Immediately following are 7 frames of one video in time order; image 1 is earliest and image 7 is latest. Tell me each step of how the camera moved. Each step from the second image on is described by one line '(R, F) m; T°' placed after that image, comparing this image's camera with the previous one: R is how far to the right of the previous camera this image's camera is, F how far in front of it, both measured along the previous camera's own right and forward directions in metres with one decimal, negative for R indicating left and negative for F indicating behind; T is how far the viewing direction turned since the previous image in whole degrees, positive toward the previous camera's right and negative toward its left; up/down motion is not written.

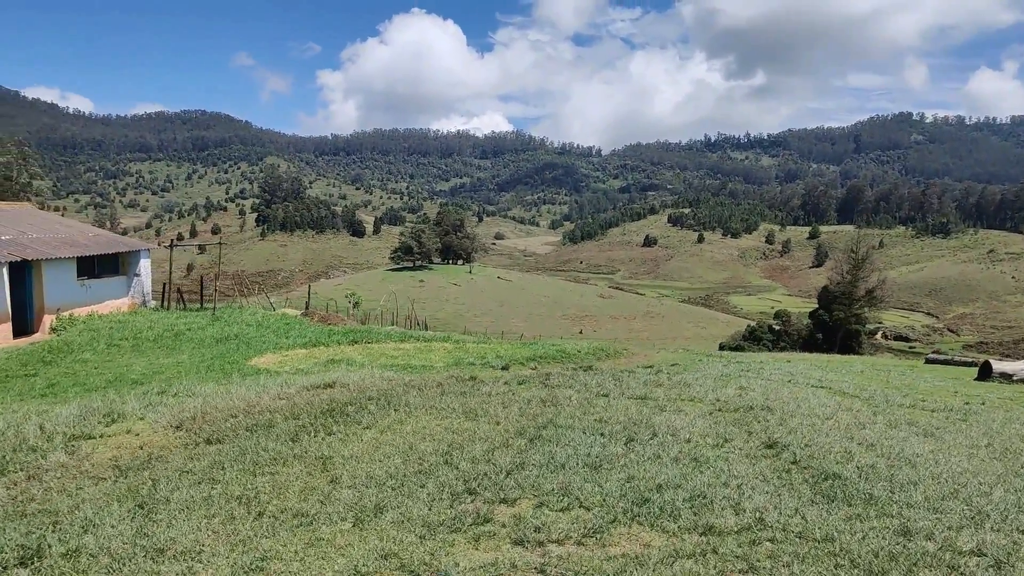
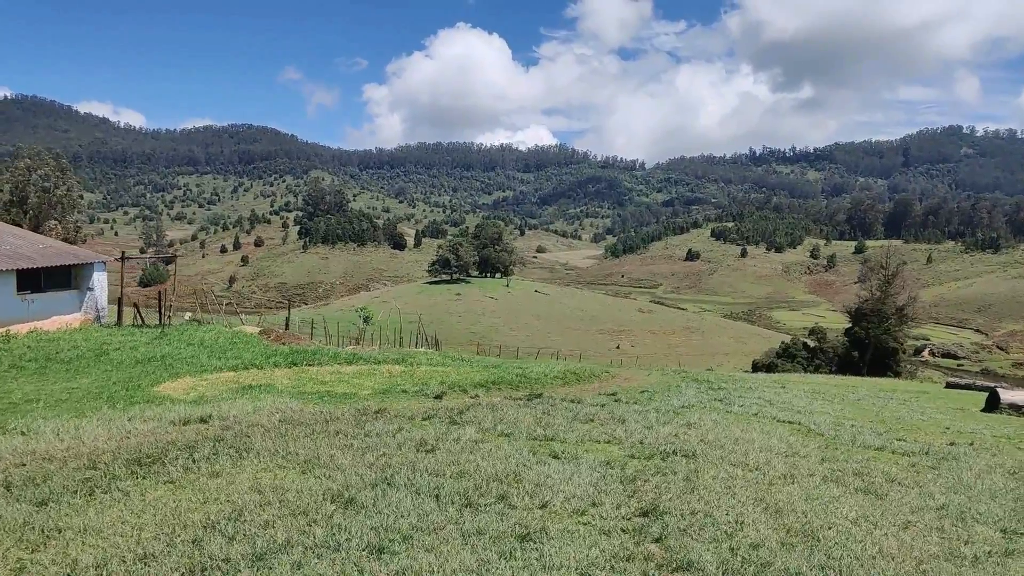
(+1.9, +1.4) m; -3°
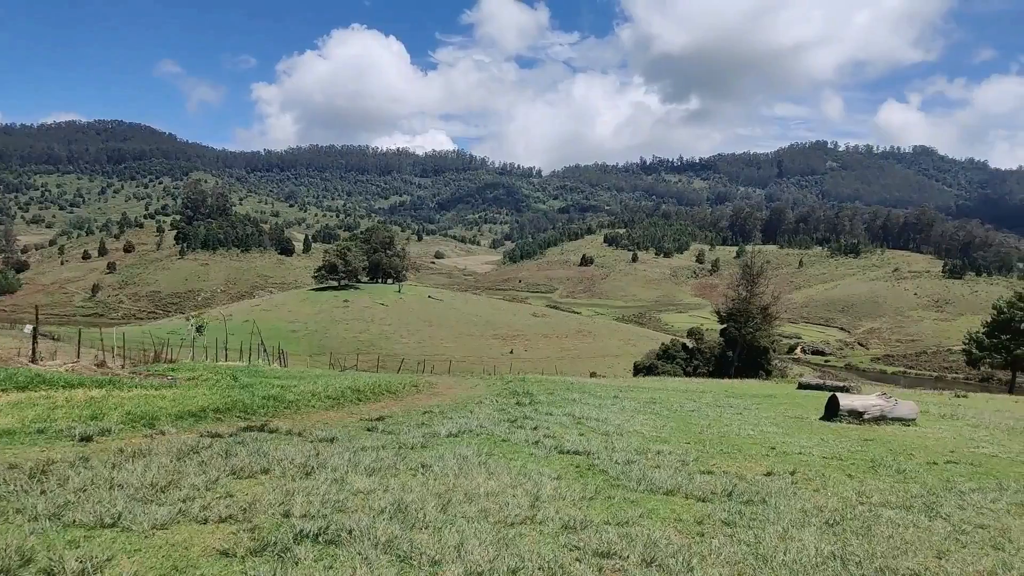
(+2.7, +3.4) m; +8°
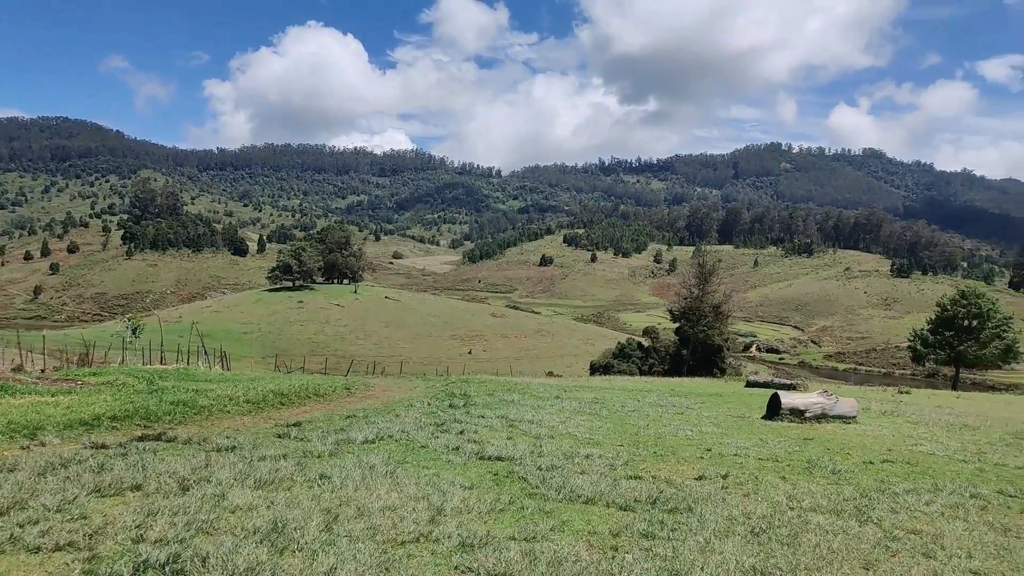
(+0.6, +0.7) m; +3°
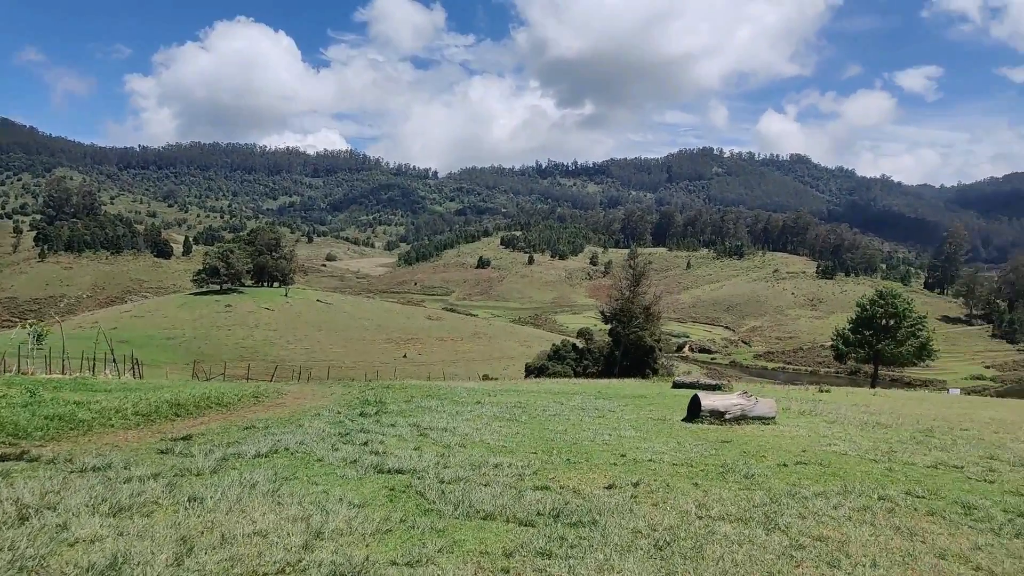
(+0.5, +0.5) m; +5°
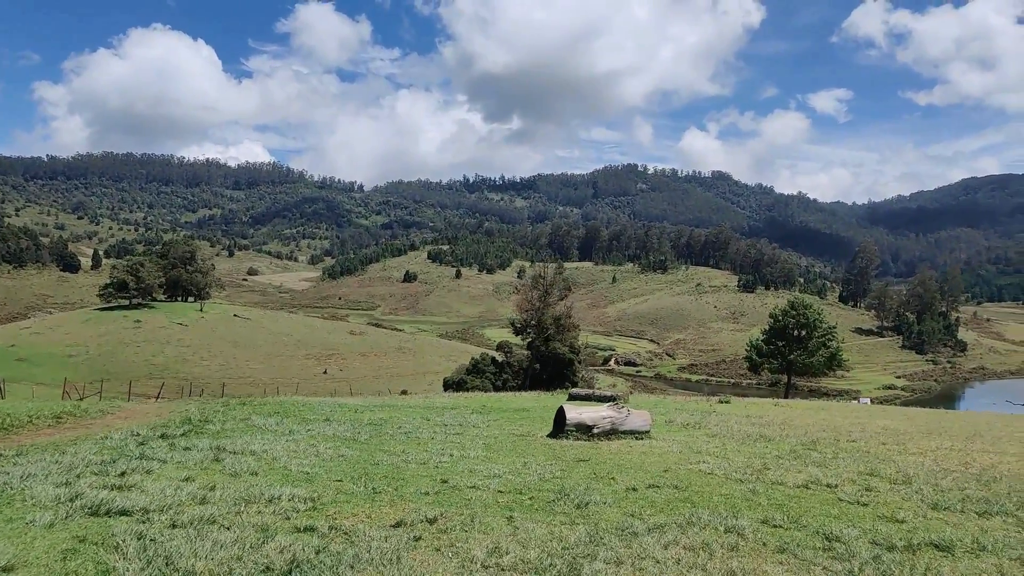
(+1.6, +1.8) m; +5°
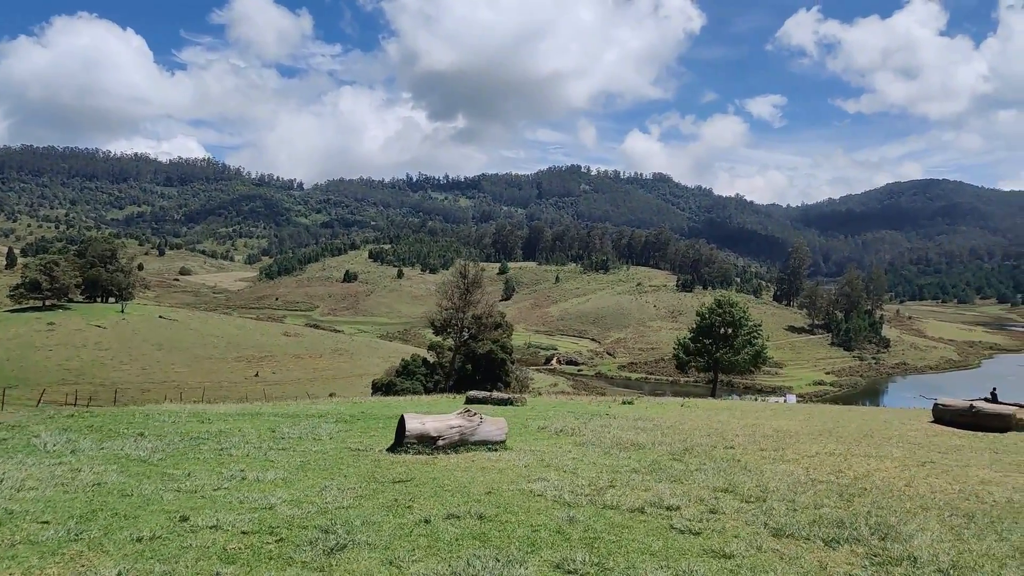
(+1.8, +1.7) m; +4°
